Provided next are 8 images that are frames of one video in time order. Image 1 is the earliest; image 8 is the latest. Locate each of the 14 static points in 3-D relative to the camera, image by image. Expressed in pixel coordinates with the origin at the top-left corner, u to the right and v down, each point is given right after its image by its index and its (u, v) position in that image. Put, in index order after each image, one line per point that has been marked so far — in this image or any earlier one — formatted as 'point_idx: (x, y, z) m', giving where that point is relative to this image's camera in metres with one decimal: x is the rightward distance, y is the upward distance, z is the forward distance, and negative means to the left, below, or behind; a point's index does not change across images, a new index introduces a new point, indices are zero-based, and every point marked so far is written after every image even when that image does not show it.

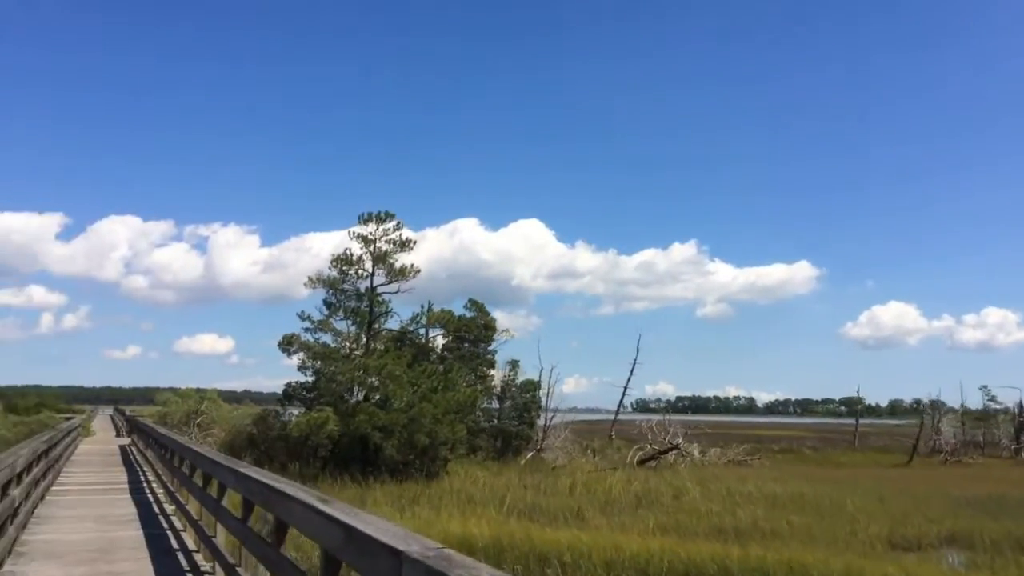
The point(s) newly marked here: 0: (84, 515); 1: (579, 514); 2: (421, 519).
0: (-4.7, -2.5, +9.5) m
1: (+1.4, -4.7, +17.9) m
2: (-1.6, -4.2, +15.6) m
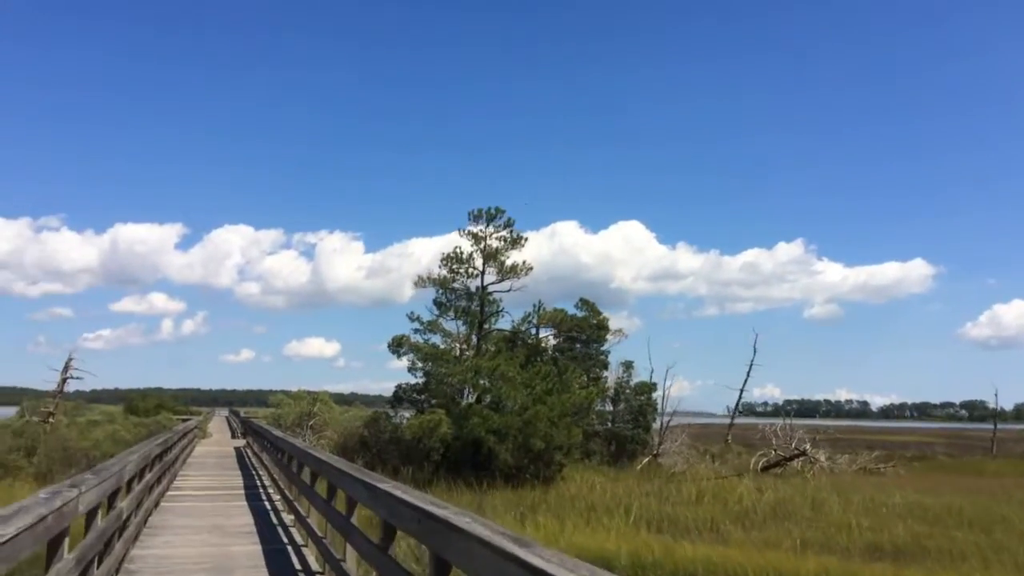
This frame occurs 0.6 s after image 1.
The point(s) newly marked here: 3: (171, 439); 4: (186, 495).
0: (-3.2, -2.4, +8.8) m
1: (+3.9, -4.6, +16.4) m
2: (+0.6, -4.1, +14.6) m
3: (-5.8, -2.5, +14.6) m
4: (-4.3, -2.7, +11.3) m
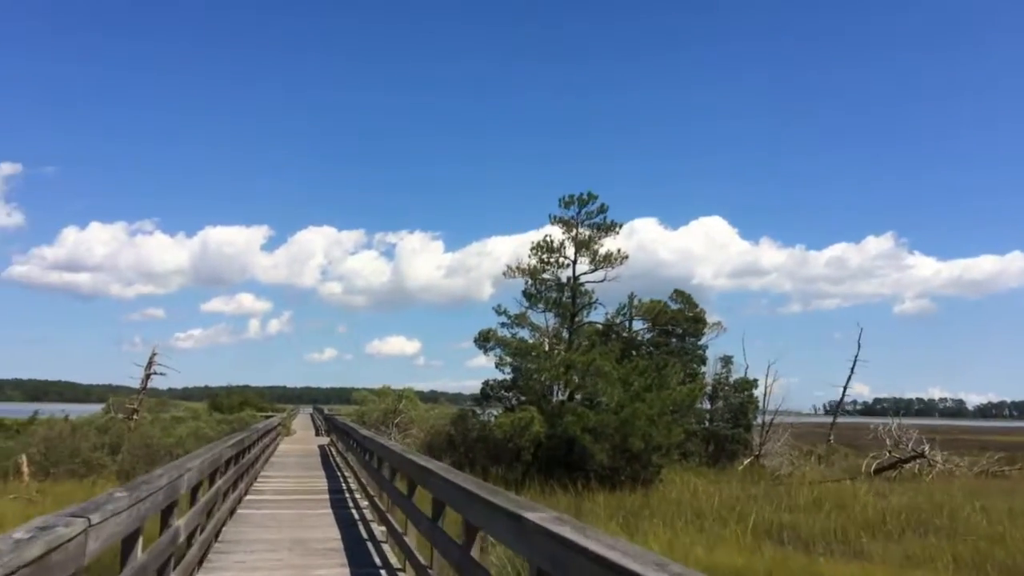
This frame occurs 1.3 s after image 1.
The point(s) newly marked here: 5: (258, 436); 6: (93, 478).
0: (-2.1, -2.2, +7.7) m
1: (+5.7, -4.3, +14.6) m
2: (+2.2, -3.8, +13.1) m
3: (-4.1, -2.3, +13.7) m
4: (-2.9, -2.5, +10.3) m
5: (-4.3, -2.4, +14.6) m
6: (-9.4, -4.2, +19.2) m
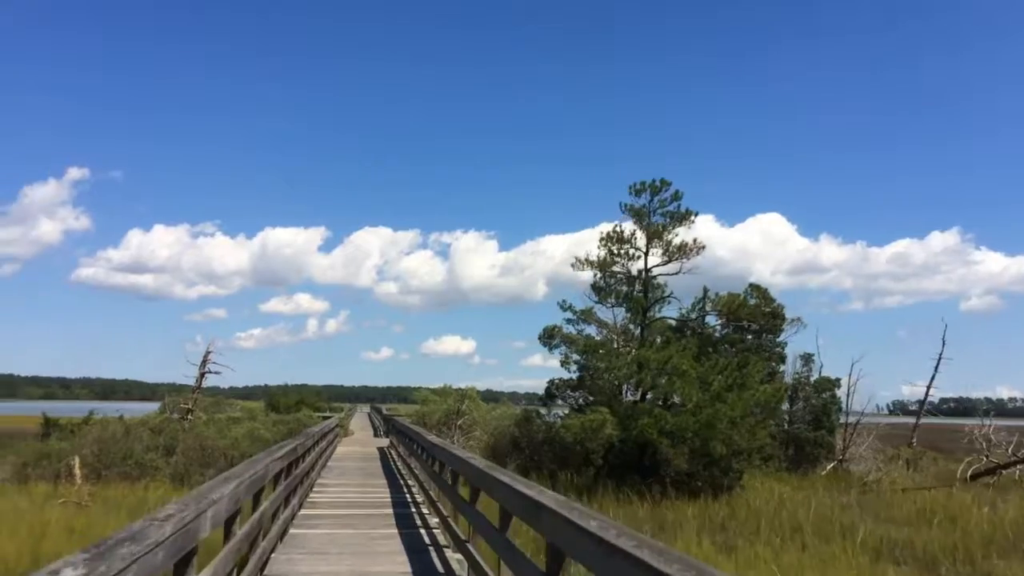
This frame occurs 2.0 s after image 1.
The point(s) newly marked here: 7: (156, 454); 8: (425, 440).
0: (-1.3, -2.1, +6.5) m
1: (+6.9, -4.1, +12.9) m
2: (+3.3, -3.7, +11.6) m
3: (-3.0, -2.2, +12.6) m
4: (-2.0, -2.4, +9.1) m
5: (-3.1, -2.3, +13.5) m
6: (-7.9, -4.1, +18.5) m
7: (-8.1, -3.8, +19.5) m
8: (-1.4, -2.3, +13.4) m
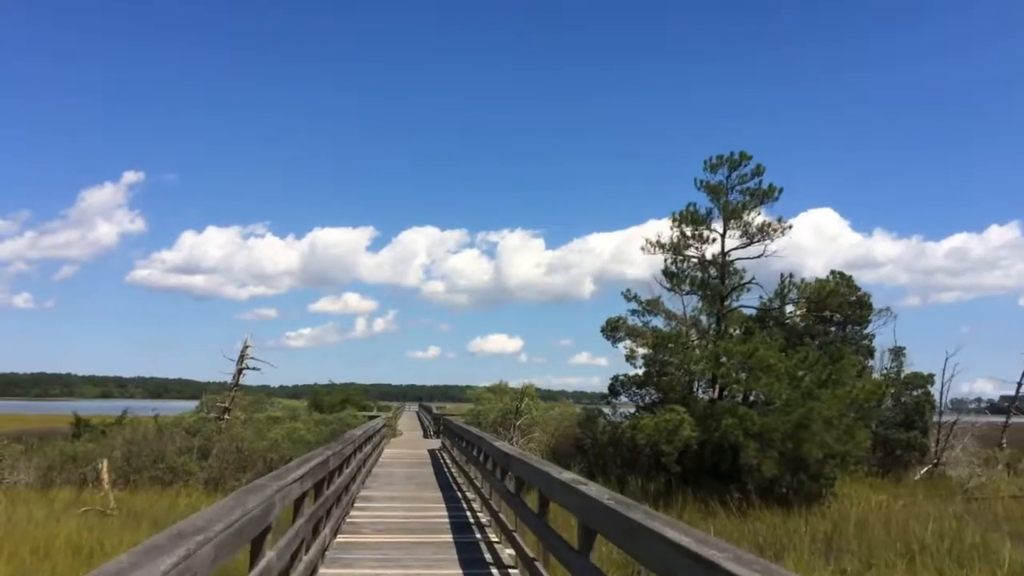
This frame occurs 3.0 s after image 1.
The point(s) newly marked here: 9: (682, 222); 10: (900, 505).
0: (-0.7, -1.8, +4.6) m
1: (+7.8, -3.7, +10.6) m
2: (+4.2, -3.4, +9.4) m
3: (-2.0, -1.9, +10.8) m
4: (-1.3, -2.1, +7.3) m
5: (-2.1, -2.0, +11.6) m
6: (-6.6, -3.9, +16.9) m
7: (-6.7, -3.5, +18.0) m
8: (-0.4, -2.1, +11.5) m
9: (+3.8, +1.5, +19.4) m
10: (+8.5, -4.8, +18.9) m
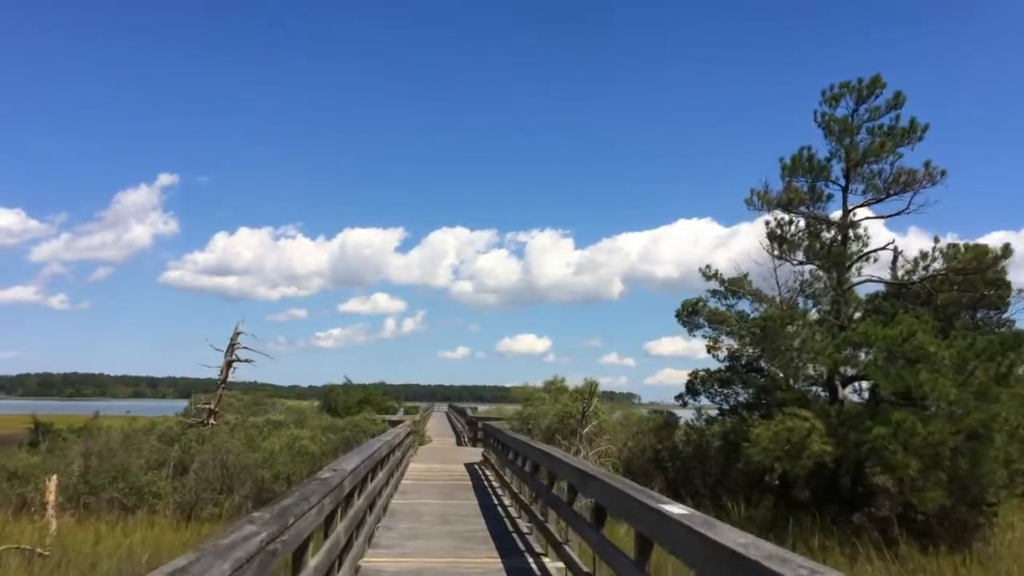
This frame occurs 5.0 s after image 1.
0: (-0.1, -1.3, +0.4) m
1: (+8.6, -3.2, +6.1) m
2: (+4.9, -2.8, +5.1) m
3: (-1.3, -1.4, +6.6) m
4: (-0.6, -1.6, +3.1) m
5: (-1.3, -1.5, +7.5) m
6: (-5.6, -3.4, +12.9) m
7: (-5.7, -3.0, +14.0) m
8: (+0.4, -1.5, +7.3) m
9: (+4.9, +2.0, +15.0) m
10: (+9.6, -4.2, +14.4) m
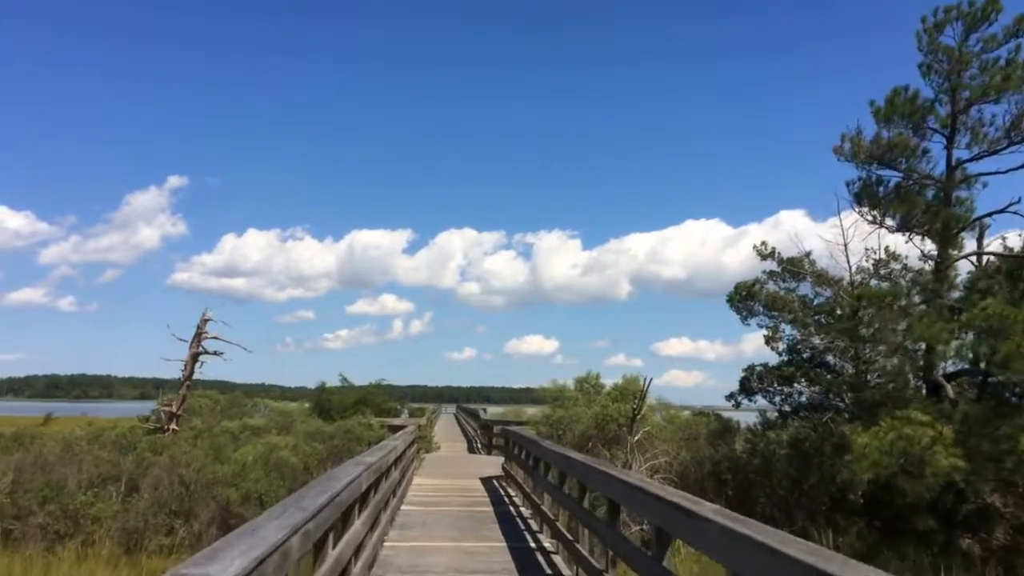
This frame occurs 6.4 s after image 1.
0: (+0.1, -0.9, -2.4) m
1: (+8.9, -2.8, +3.2) m
2: (+5.2, -2.4, +2.2) m
3: (-0.9, -1.0, +3.9) m
4: (-0.3, -1.2, +0.3) m
5: (-0.9, -1.1, +4.7) m
6: (-5.2, -3.0, +10.2) m
7: (-5.3, -2.7, +11.3) m
8: (+0.8, -1.2, +4.5) m
9: (+5.3, +2.4, +12.2) m
10: (+10.0, -3.8, +11.5) m
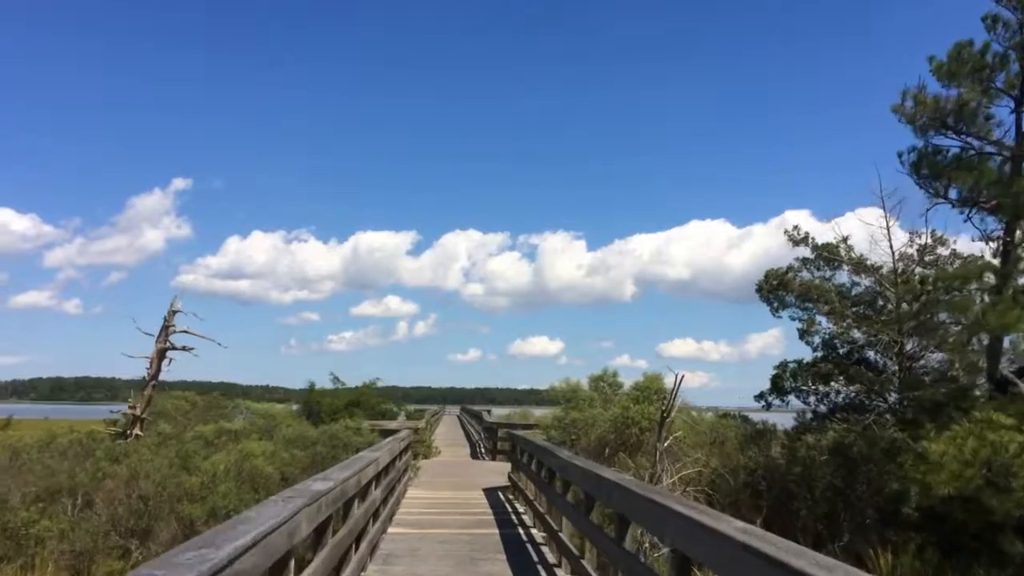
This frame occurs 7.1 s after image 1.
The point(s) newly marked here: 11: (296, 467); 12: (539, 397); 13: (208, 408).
0: (+0.2, -0.7, -3.9) m
1: (+9.0, -2.6, +1.7) m
2: (+5.3, -2.2, +0.7) m
3: (-0.9, -0.8, +2.4) m
4: (-0.3, -1.0, -1.2) m
5: (-0.9, -0.9, +3.2) m
6: (-5.1, -2.9, +8.7) m
7: (-5.2, -2.5, +9.8) m
8: (+0.8, -1.0, +3.0) m
9: (+5.3, +2.6, +10.7) m
10: (+10.1, -3.6, +9.9) m
11: (-2.8, -2.4, +11.6) m
12: (+0.6, -2.4, +19.3) m
13: (-5.0, -1.9, +14.3) m
